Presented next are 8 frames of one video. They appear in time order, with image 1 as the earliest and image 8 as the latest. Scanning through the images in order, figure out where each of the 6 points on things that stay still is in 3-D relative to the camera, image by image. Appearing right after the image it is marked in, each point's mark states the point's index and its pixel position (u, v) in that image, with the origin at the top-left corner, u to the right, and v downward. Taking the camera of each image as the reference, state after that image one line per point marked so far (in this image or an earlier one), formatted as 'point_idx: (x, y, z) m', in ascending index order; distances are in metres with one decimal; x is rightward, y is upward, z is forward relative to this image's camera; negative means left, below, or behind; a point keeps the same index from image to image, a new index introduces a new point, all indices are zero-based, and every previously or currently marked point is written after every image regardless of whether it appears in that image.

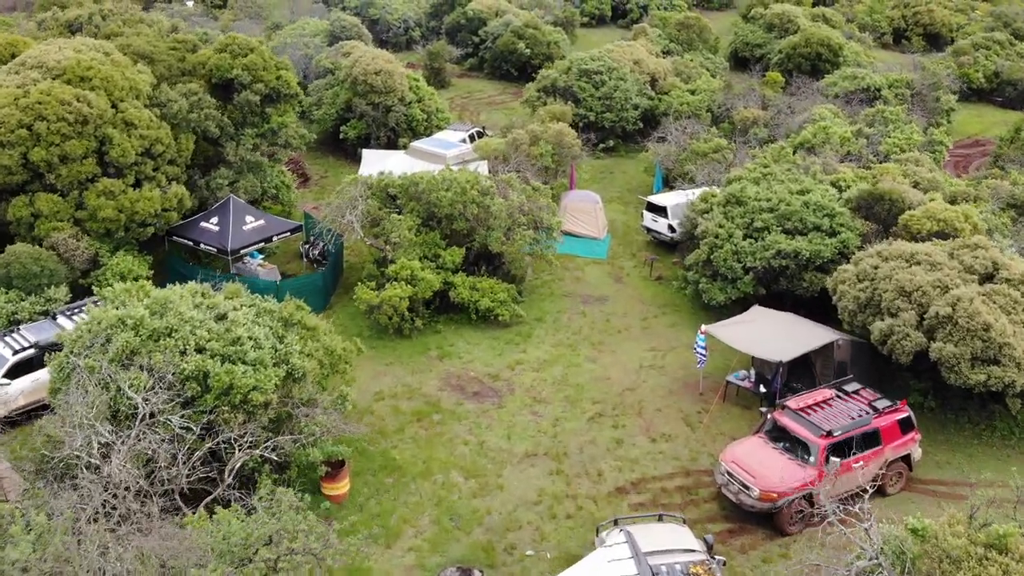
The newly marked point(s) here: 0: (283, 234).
0: (-5.1, +1.2, +19.8) m
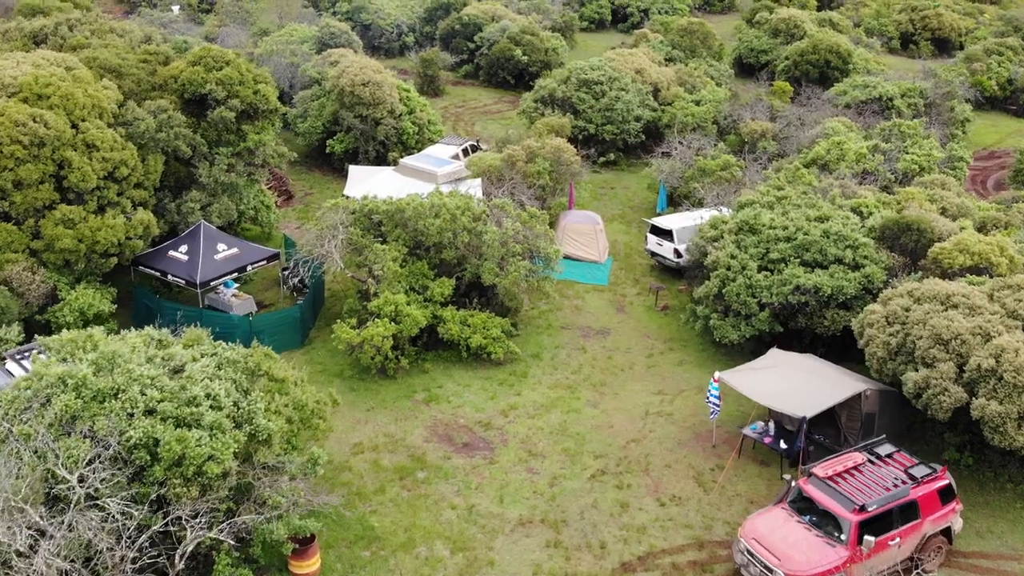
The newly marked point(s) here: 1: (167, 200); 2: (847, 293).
0: (-5.2, +0.5, +18.3) m
1: (-7.3, +1.9, +19.1) m
2: (+5.7, -0.1, +15.4) m
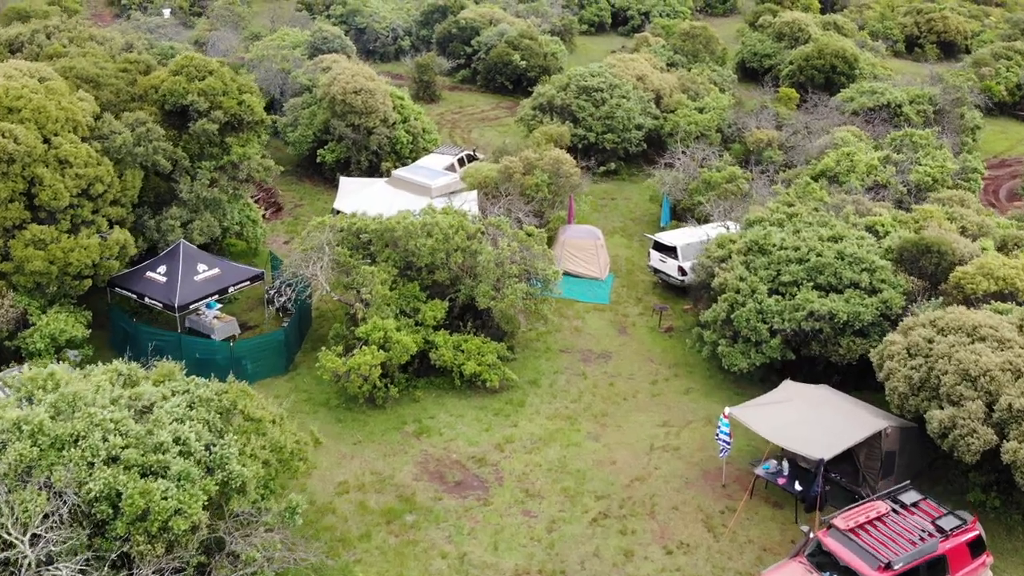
0: (-5.3, +0.1, +17.4) m
1: (-7.4, +1.4, +18.1) m
2: (+5.7, -0.5, +14.5) m
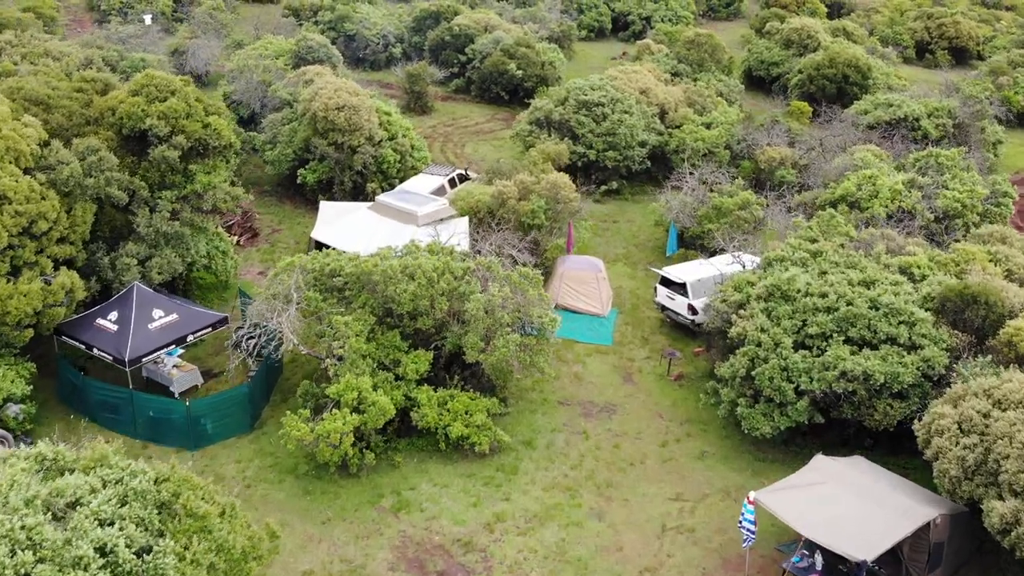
0: (-5.4, -0.7, +15.7) m
1: (-7.5, +0.6, +16.4) m
2: (+5.5, -1.3, +12.8) m
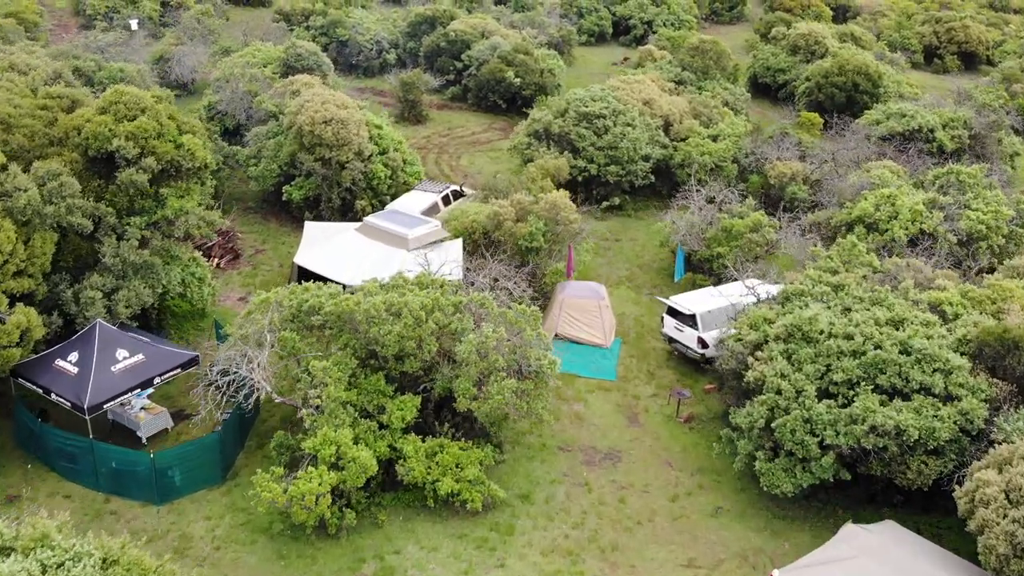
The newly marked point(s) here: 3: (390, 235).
0: (-5.5, -1.3, +14.4) m
1: (-7.6, 0.0, +15.1) m
2: (+5.5, -1.9, +11.5) m
3: (-2.6, +1.1, +19.3) m
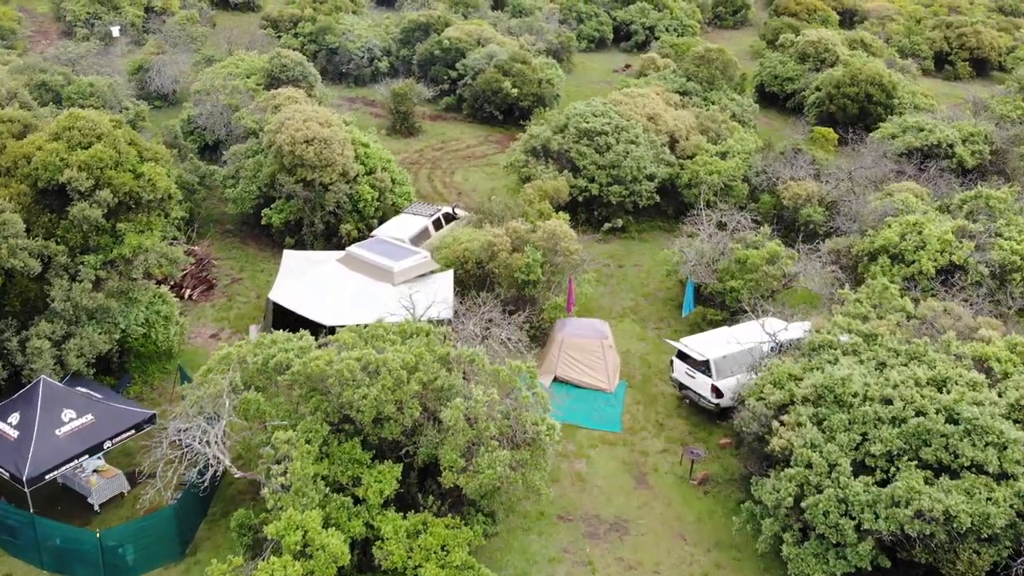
0: (-5.5, -2.1, +12.9) m
1: (-7.6, -0.7, +13.6) m
2: (+5.4, -2.7, +10.0) m
3: (-2.7, +0.4, +17.7) m
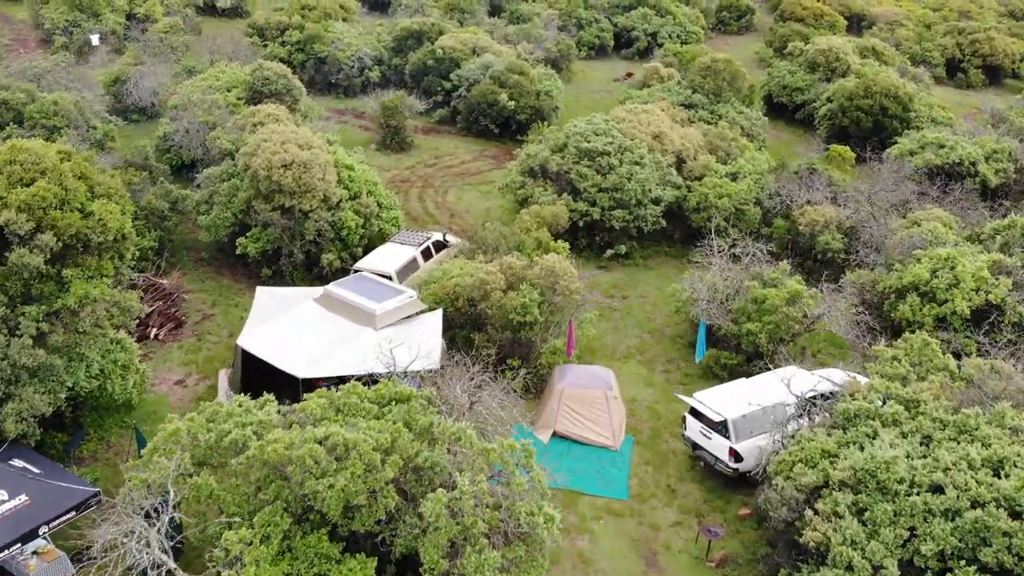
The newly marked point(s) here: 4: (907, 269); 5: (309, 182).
0: (-5.6, -2.8, +11.3) m
1: (-7.7, -1.5, +12.0) m
2: (+5.3, -3.4, +8.5) m
3: (-2.8, -0.4, +16.2) m
4: (+7.5, +0.4, +17.2) m
5: (-4.4, +2.3, +19.4) m
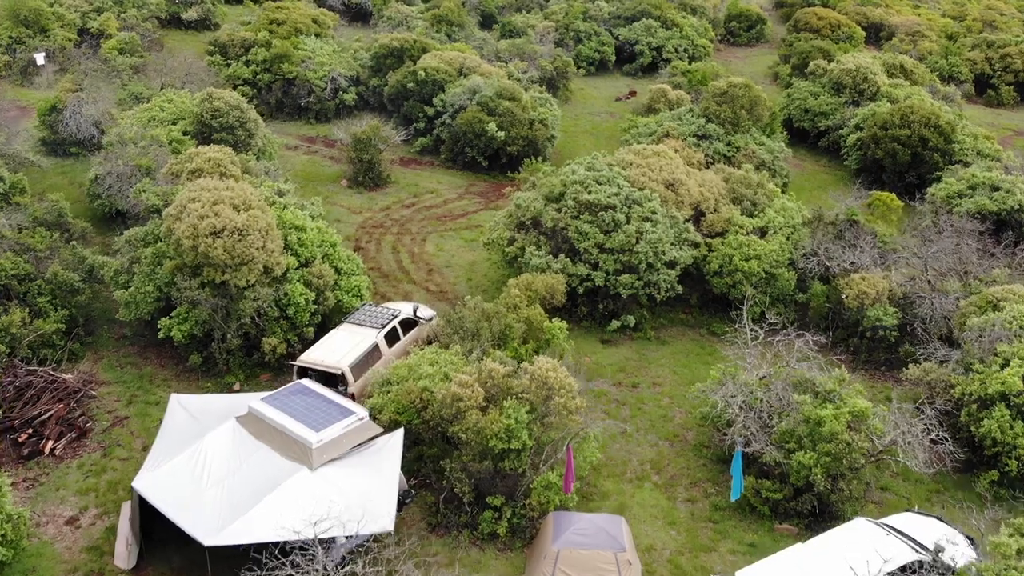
0: (-5.9, -4.5, +7.7) m
1: (-8.0, -3.1, +8.4) m
2: (+5.1, -5.1, +4.9) m
3: (-3.1, -2.0, +12.6) m
4: (+7.3, -1.3, +13.6) m
5: (-4.6, +0.6, +15.8) m
